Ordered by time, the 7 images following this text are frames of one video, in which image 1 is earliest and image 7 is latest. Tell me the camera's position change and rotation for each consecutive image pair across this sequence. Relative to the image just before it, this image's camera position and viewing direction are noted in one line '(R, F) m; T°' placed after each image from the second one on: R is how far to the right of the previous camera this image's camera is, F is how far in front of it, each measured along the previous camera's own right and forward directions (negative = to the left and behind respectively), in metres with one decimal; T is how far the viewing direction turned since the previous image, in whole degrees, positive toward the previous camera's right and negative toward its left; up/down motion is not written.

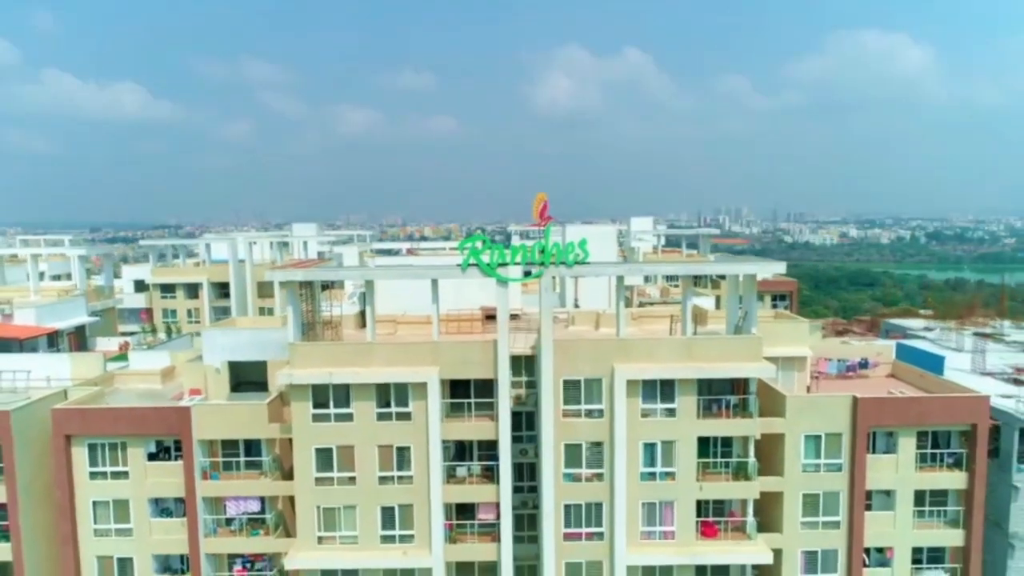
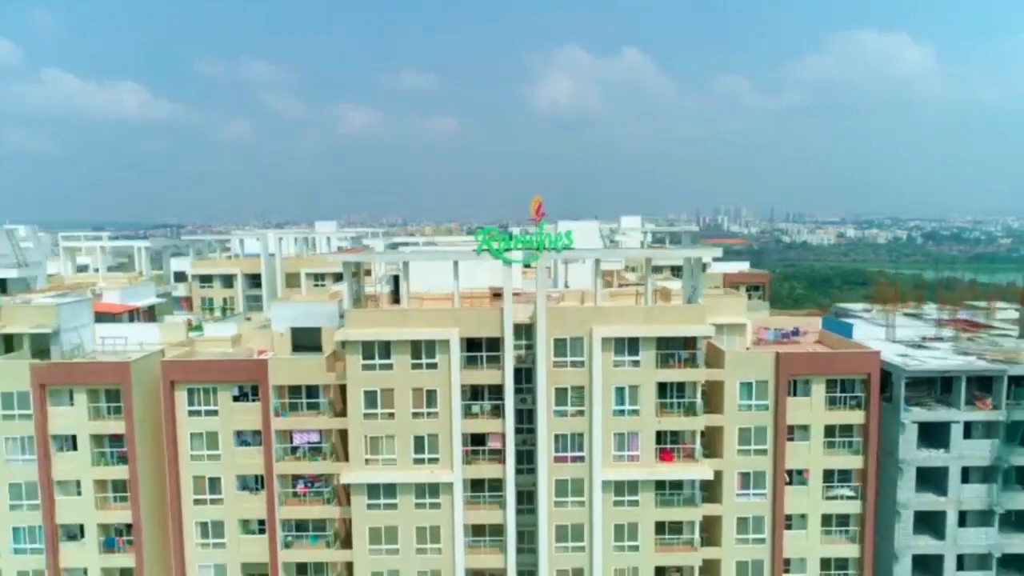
(0.0, -3.6) m; 0°
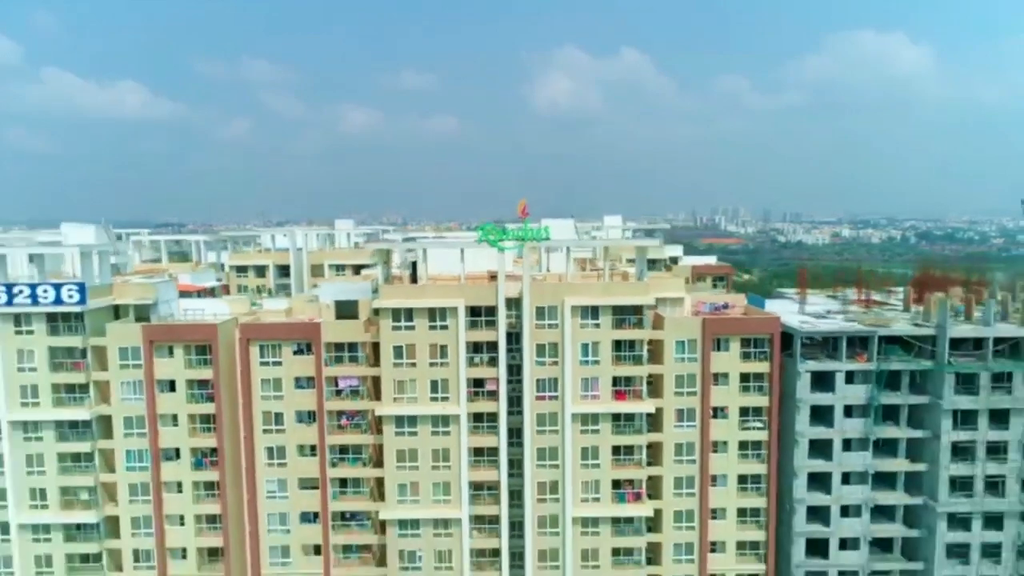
(+0.2, -5.1) m; 0°
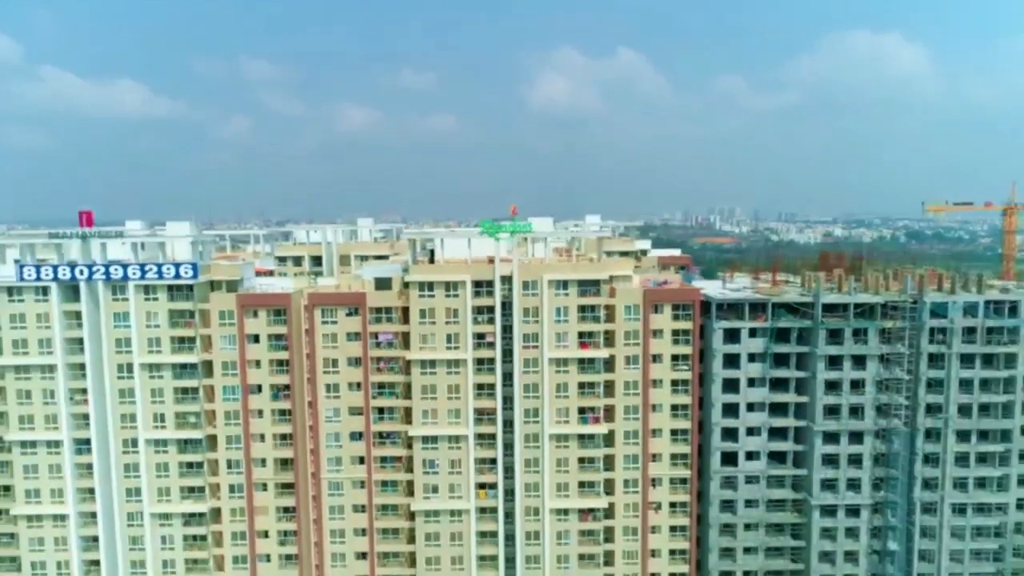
(+0.2, -7.7) m; 0°
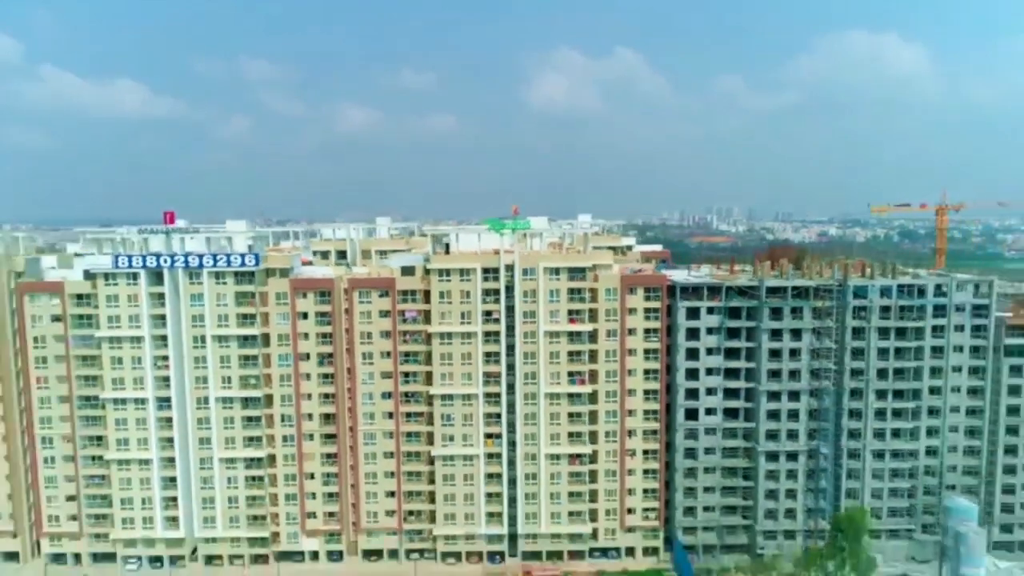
(-0.1, -6.5) m; 0°
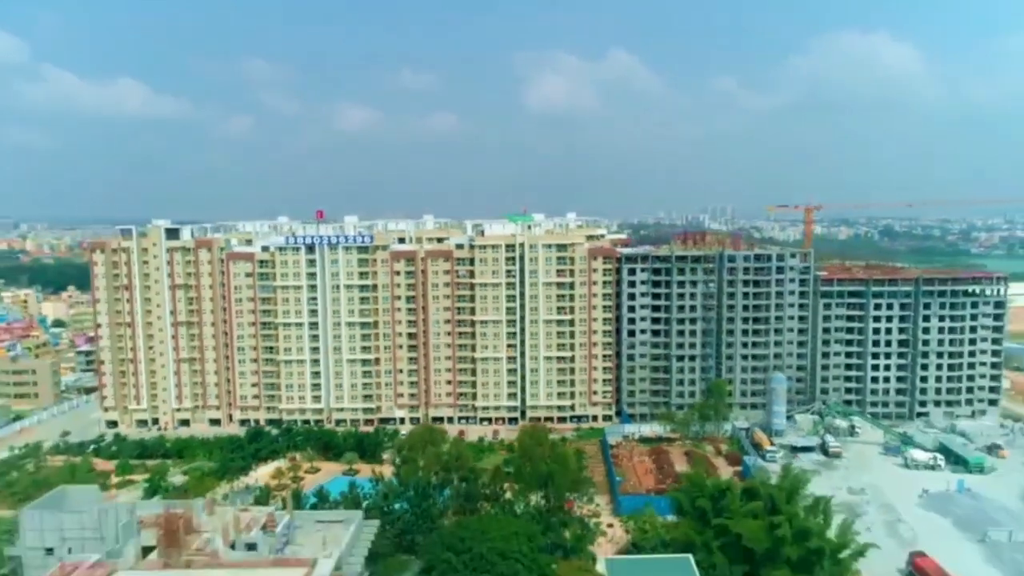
(-0.9, -23.4) m; 0°
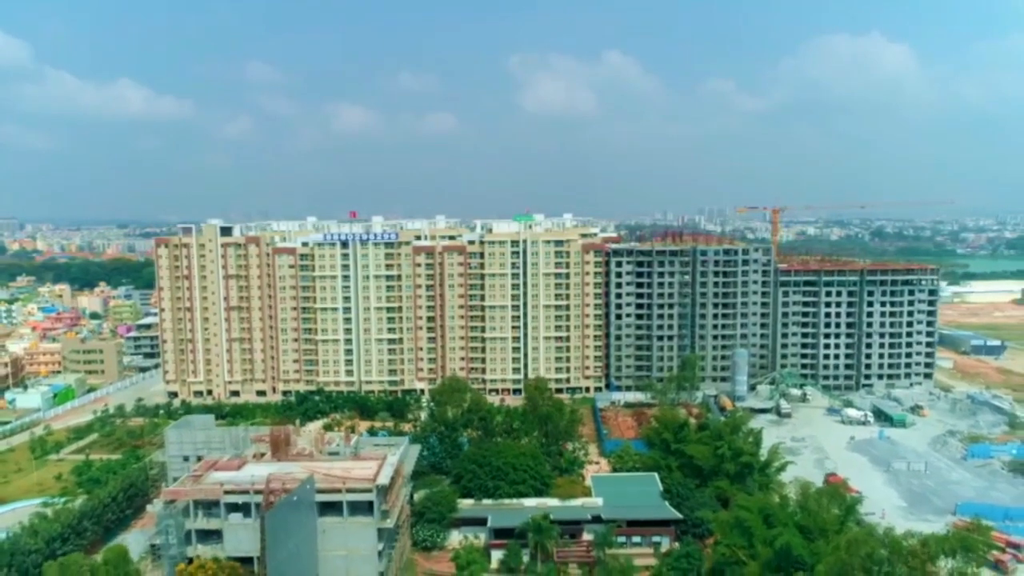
(-0.5, -10.0) m; 0°
